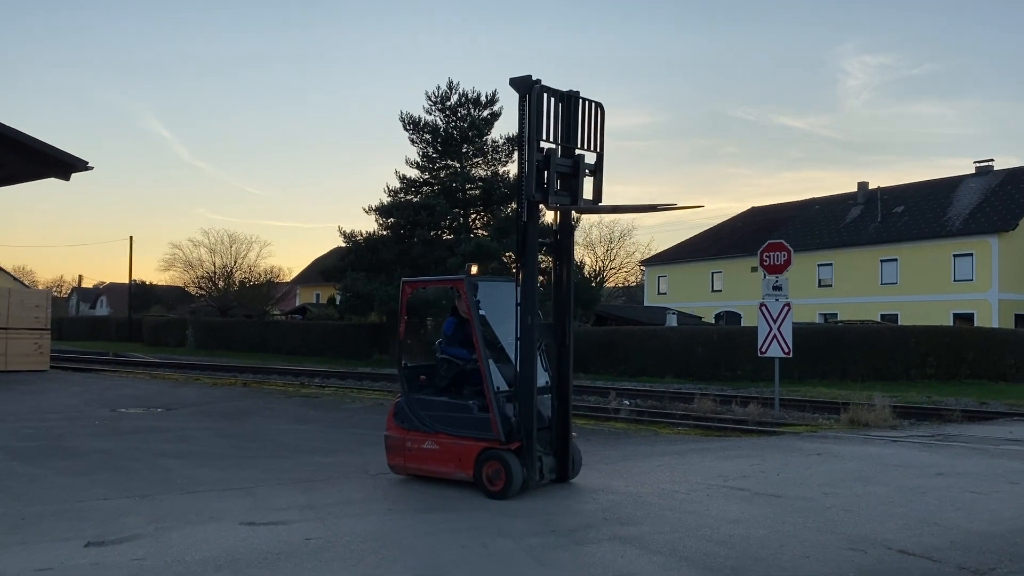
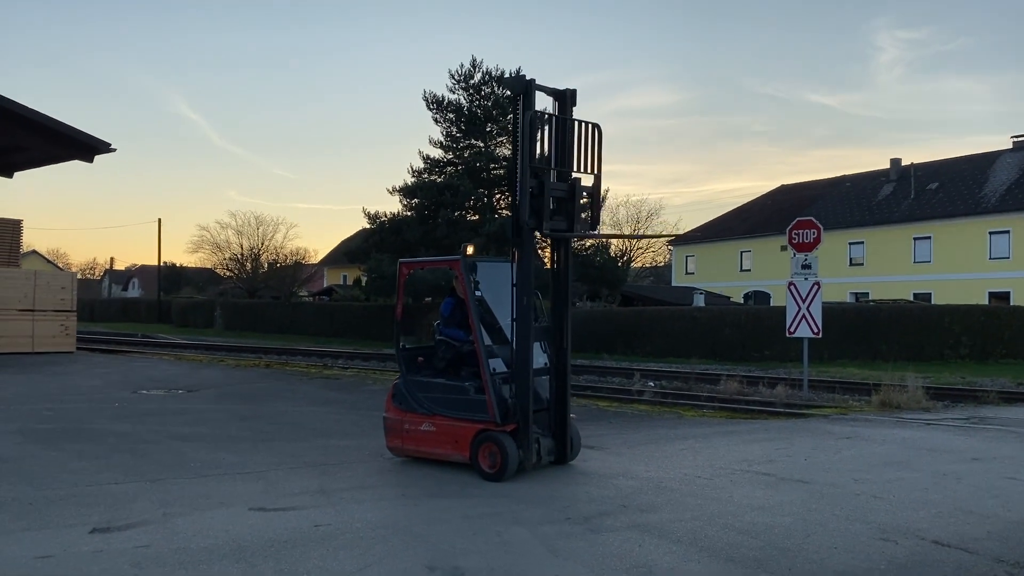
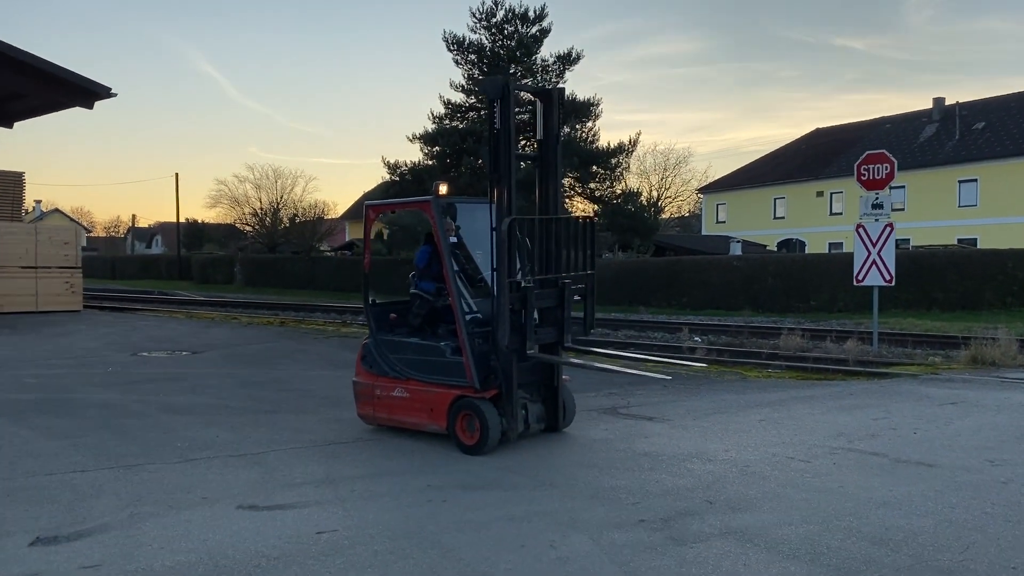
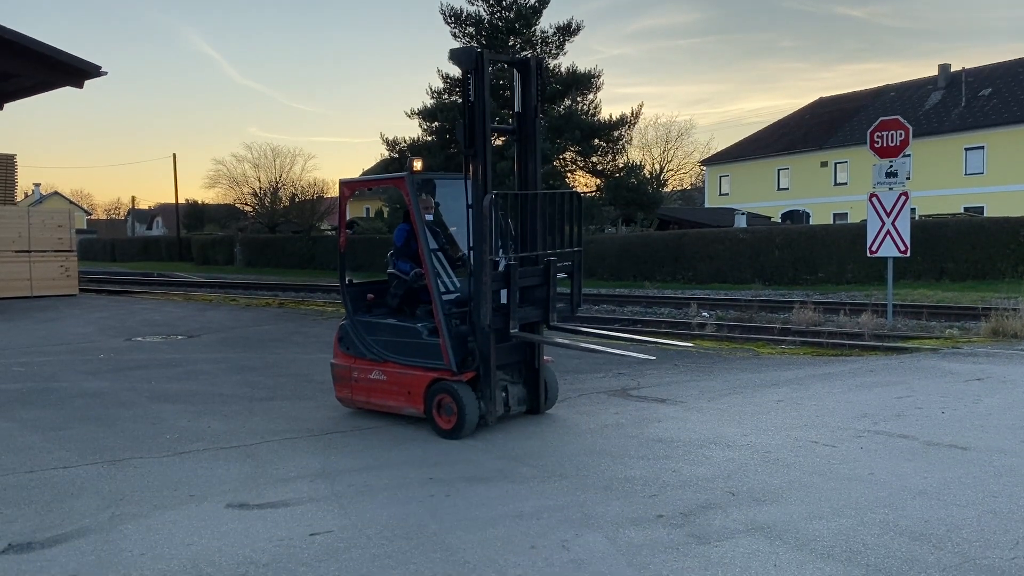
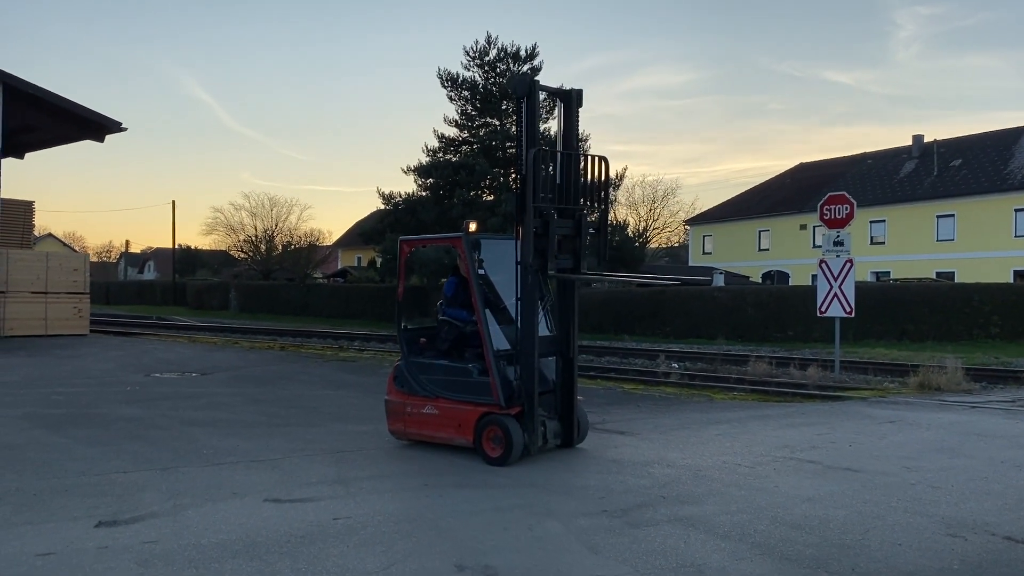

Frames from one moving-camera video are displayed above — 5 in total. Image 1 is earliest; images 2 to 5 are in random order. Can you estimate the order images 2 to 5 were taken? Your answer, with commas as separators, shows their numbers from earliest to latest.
2, 5, 3, 4
